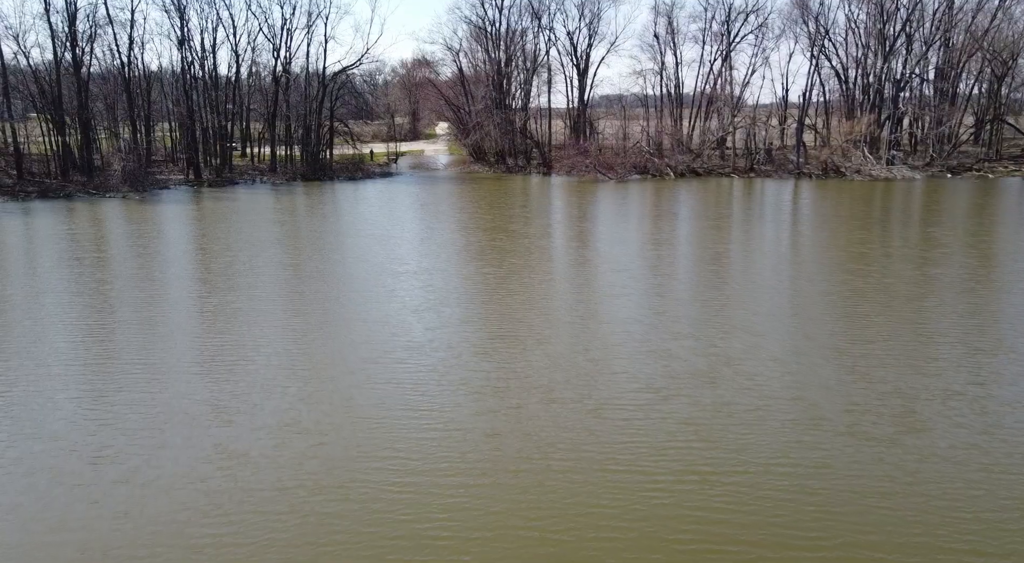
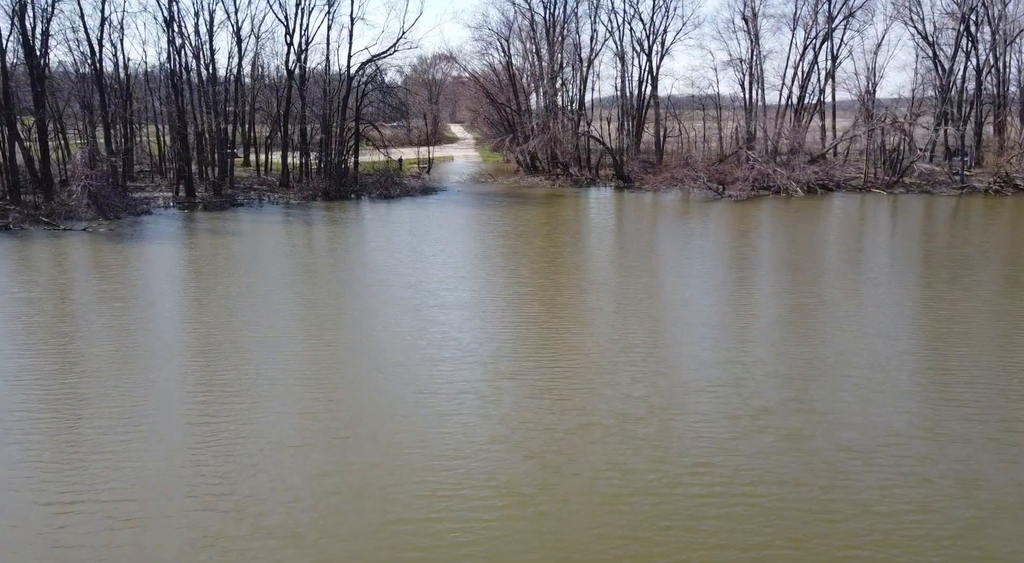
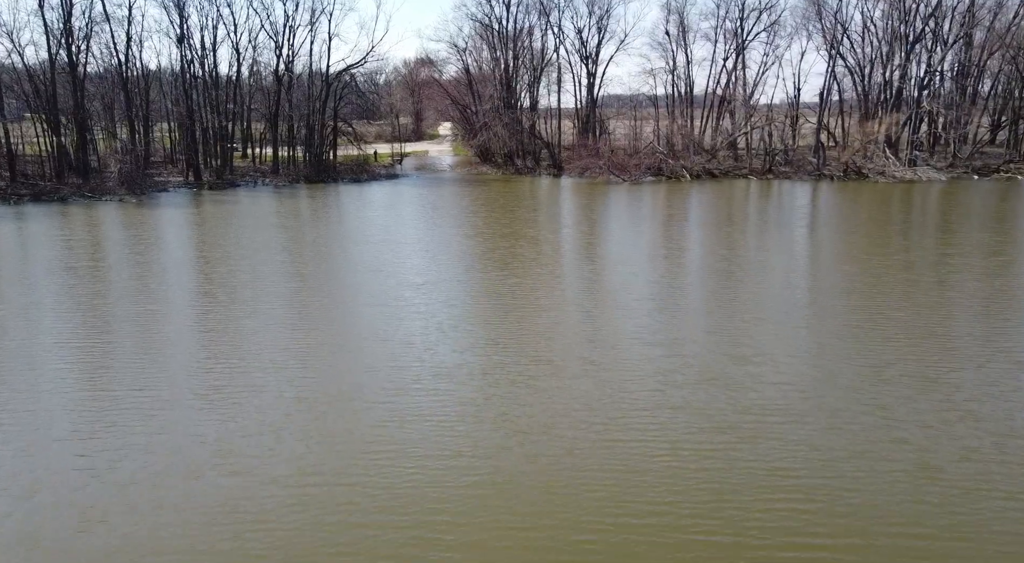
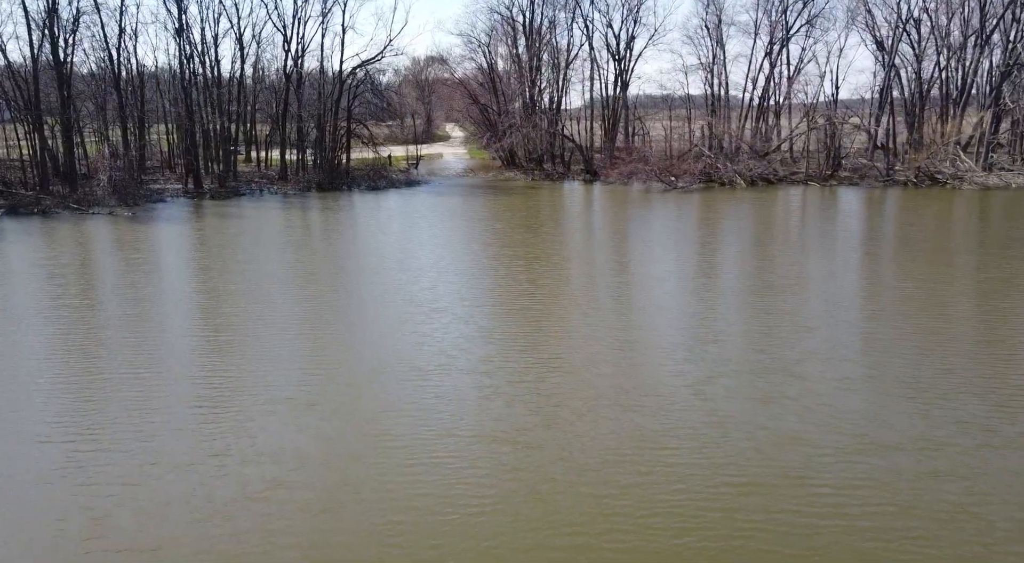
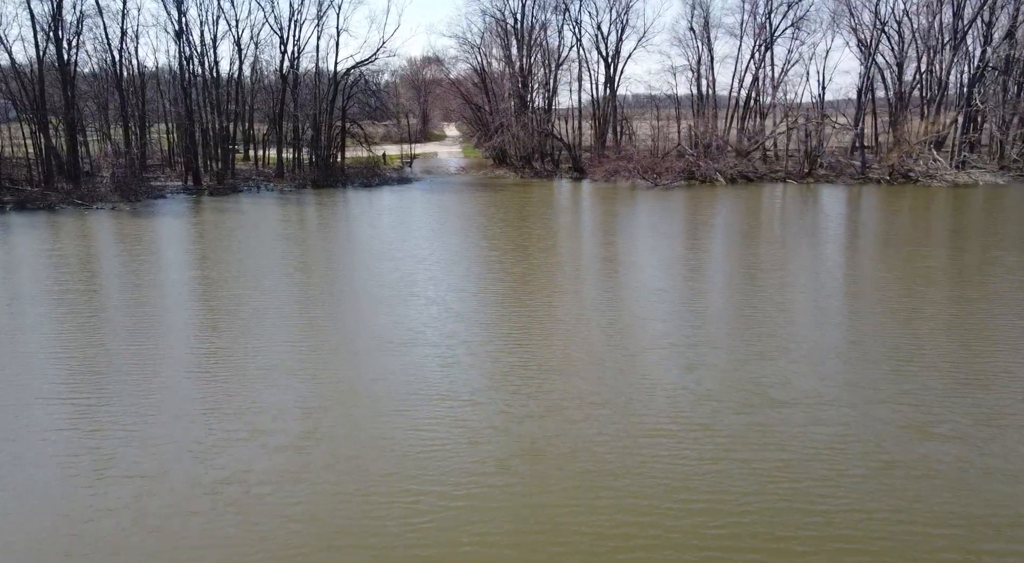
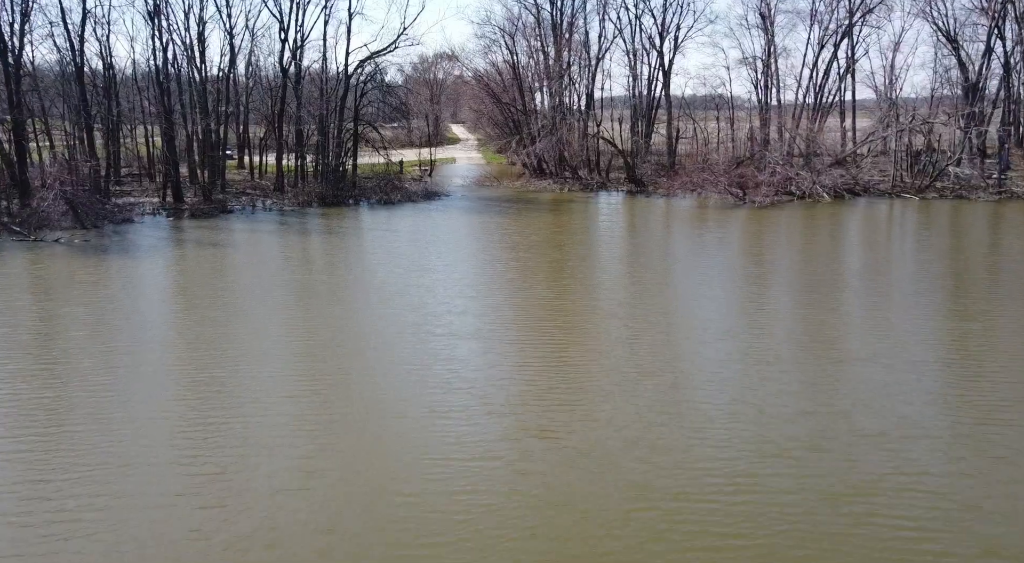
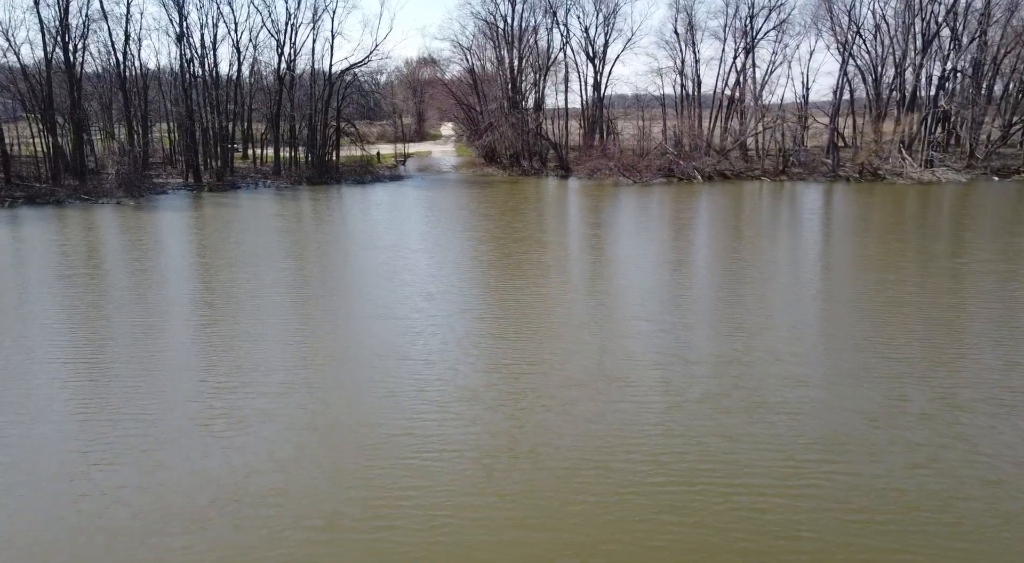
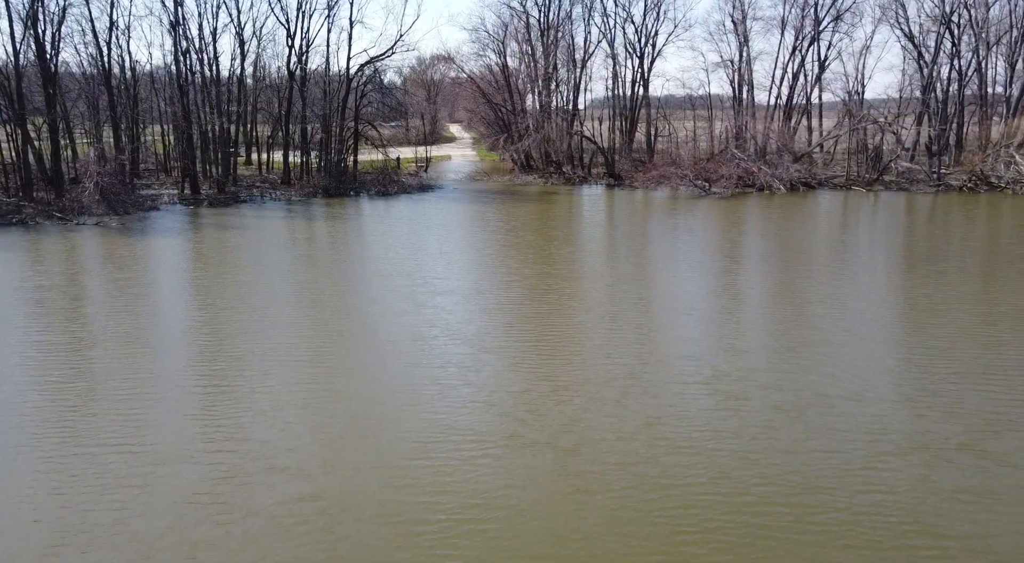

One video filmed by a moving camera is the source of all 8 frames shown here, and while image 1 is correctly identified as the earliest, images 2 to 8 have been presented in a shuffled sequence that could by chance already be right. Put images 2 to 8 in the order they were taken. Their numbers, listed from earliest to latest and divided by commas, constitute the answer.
3, 7, 5, 4, 8, 2, 6
